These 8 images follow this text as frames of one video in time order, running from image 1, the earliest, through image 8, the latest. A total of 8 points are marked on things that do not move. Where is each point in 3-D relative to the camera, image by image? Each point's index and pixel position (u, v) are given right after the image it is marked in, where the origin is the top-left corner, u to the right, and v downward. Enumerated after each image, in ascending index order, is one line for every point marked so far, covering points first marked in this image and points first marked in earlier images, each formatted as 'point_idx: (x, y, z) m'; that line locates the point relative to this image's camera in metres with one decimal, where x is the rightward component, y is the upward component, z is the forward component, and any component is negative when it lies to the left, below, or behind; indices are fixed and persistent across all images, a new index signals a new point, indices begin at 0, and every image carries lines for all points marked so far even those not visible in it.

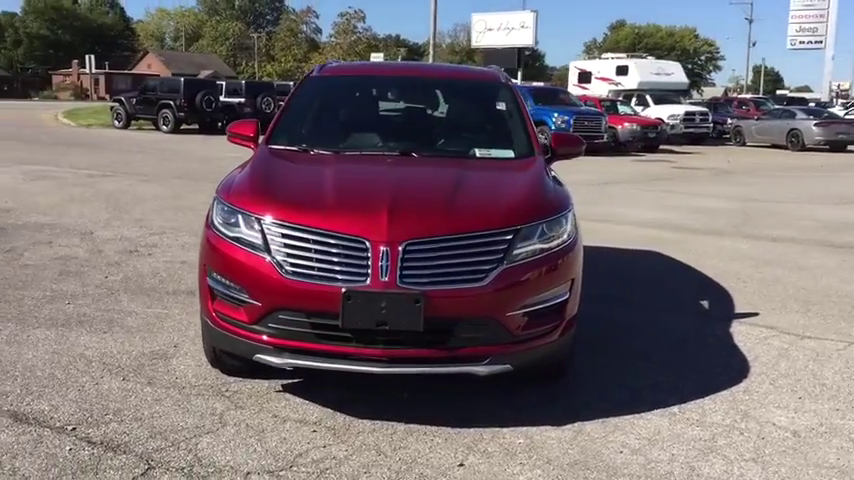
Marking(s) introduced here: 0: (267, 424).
0: (-0.8, -0.9, +4.1) m
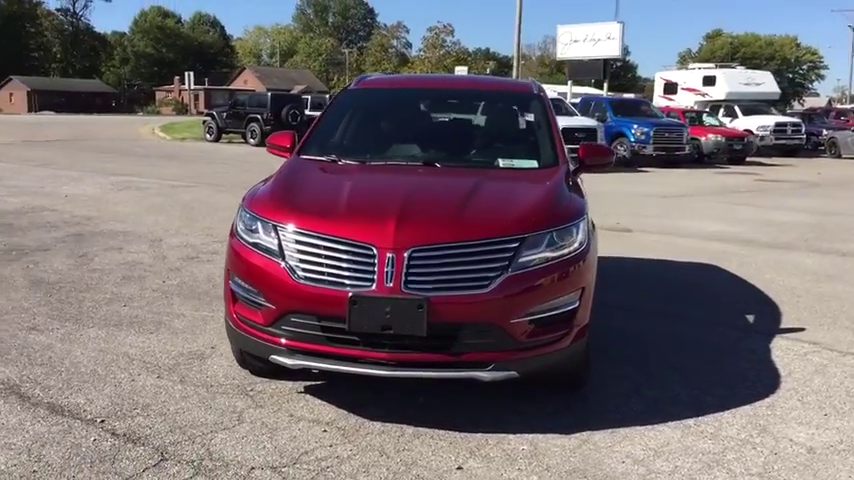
0: (-0.7, -0.9, +4.3) m
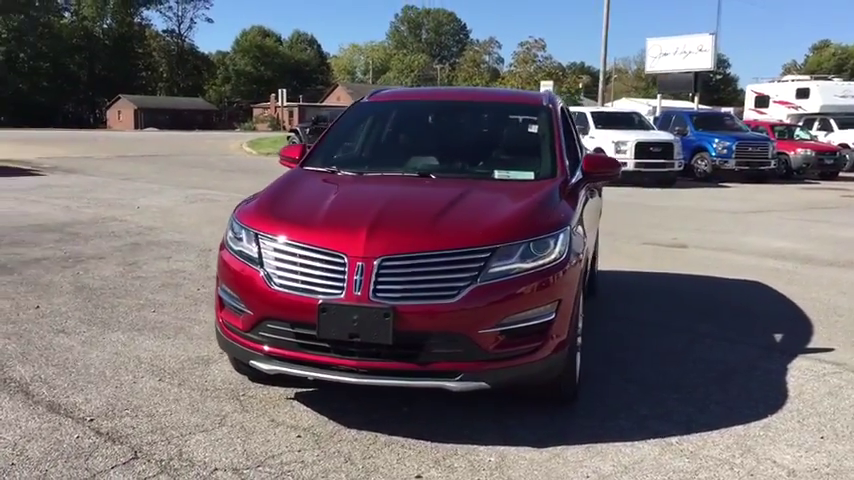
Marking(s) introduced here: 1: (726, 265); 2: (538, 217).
0: (-0.9, -1.0, +4.4) m
1: (+3.6, -0.3, +10.1) m
2: (+0.6, +0.1, +4.5) m
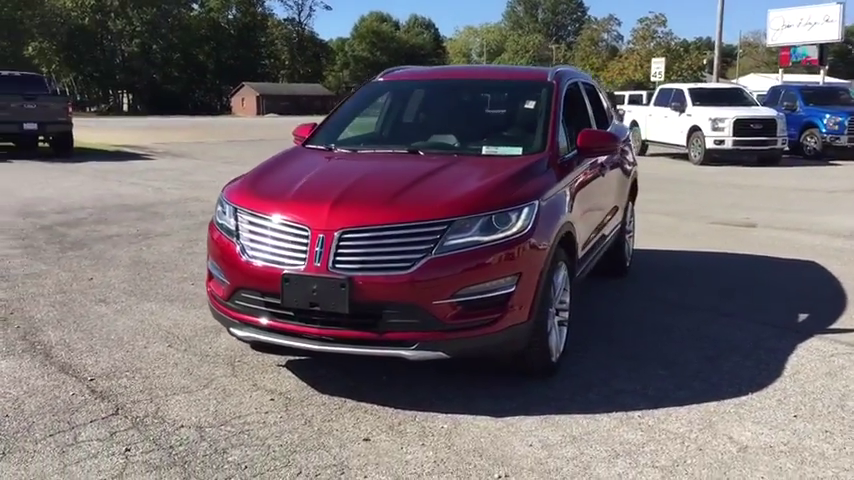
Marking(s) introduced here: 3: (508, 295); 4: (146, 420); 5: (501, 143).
0: (-1.0, -0.8, +4.7) m
1: (+4.1, -0.1, +9.7) m
2: (+0.4, +0.3, +4.5) m
3: (+0.4, -0.3, +4.4) m
4: (-1.4, -0.9, +4.2) m
5: (+0.5, +0.6, +5.5) m
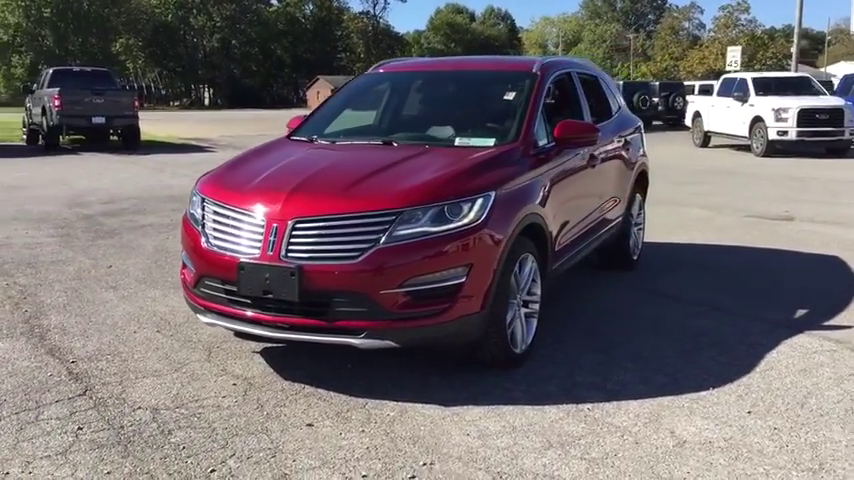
0: (-1.3, -0.8, +4.8) m
1: (+4.3, 0.0, +9.4) m
2: (+0.2, +0.3, +4.5) m
3: (+0.2, -0.2, +4.4) m
4: (-1.6, -0.8, +4.4) m
5: (+0.3, +0.7, +5.5) m
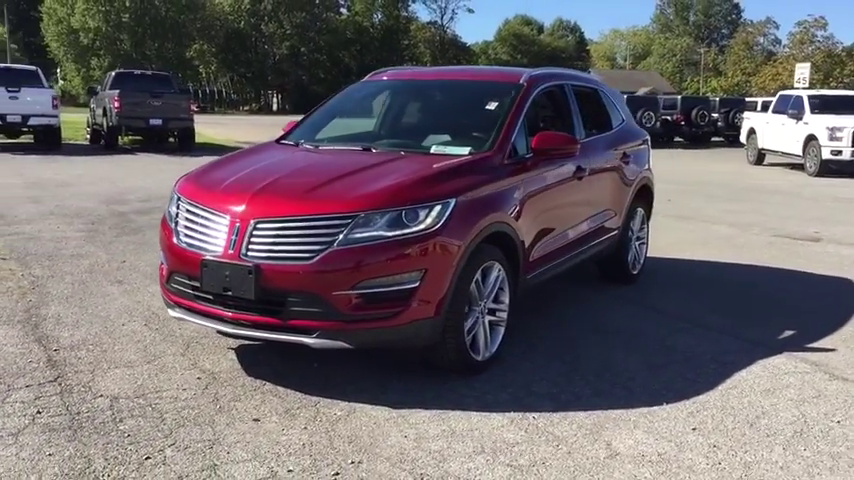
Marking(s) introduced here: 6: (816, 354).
0: (-1.5, -0.7, +5.0) m
1: (+4.5, -0.2, +9.2) m
2: (0.0, +0.3, +4.6) m
3: (-0.1, -0.3, +4.5) m
4: (-1.9, -0.8, +4.6) m
5: (+0.2, +0.6, +5.6) m
6: (+2.5, -0.7, +5.4) m
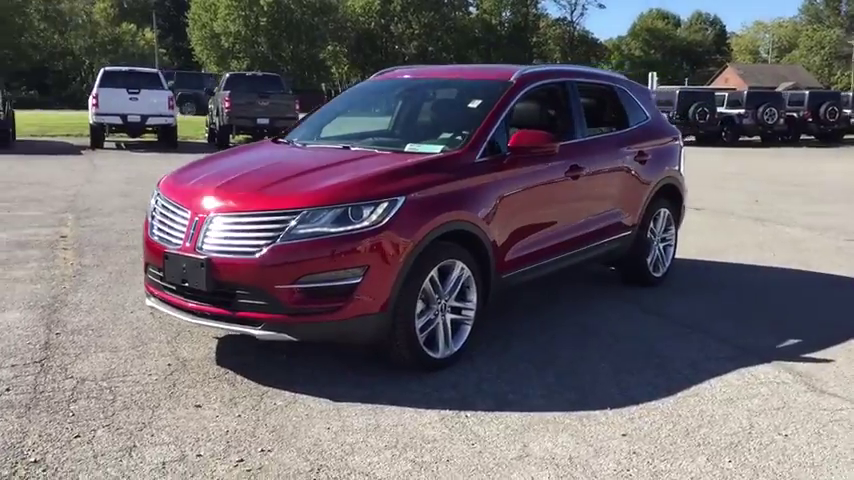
0: (-1.7, -0.7, +5.3) m
1: (+4.8, -0.3, +8.5) m
2: (-0.3, +0.3, +4.7) m
3: (-0.4, -0.2, +4.5) m
4: (-2.2, -0.7, +4.9) m
5: (+0.1, +0.6, +5.6) m
6: (+2.3, -0.7, +5.0) m
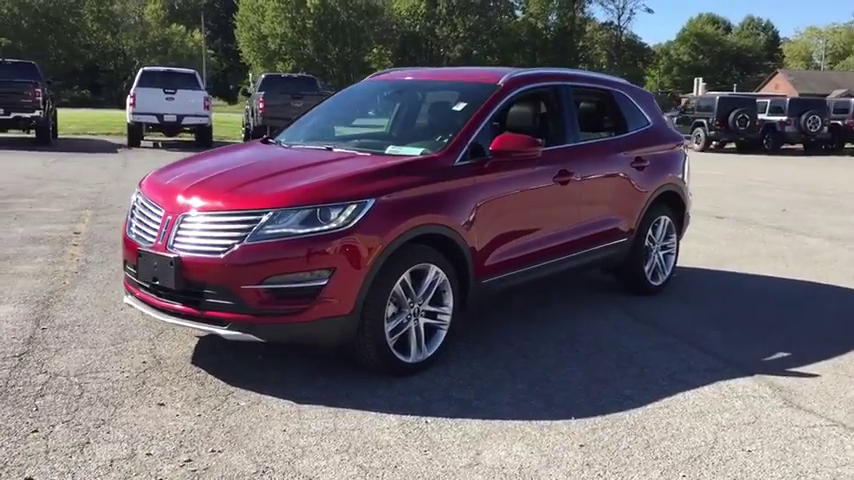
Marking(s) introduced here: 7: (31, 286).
0: (-1.8, -0.7, +5.3) m
1: (+4.8, -0.4, +8.2) m
2: (-0.5, +0.3, +4.6) m
3: (-0.6, -0.3, +4.5) m
4: (-2.3, -0.7, +5.0) m
5: (0.0, +0.6, +5.5) m
6: (+2.1, -0.8, +4.9) m
7: (-3.3, -0.4, +7.0) m
